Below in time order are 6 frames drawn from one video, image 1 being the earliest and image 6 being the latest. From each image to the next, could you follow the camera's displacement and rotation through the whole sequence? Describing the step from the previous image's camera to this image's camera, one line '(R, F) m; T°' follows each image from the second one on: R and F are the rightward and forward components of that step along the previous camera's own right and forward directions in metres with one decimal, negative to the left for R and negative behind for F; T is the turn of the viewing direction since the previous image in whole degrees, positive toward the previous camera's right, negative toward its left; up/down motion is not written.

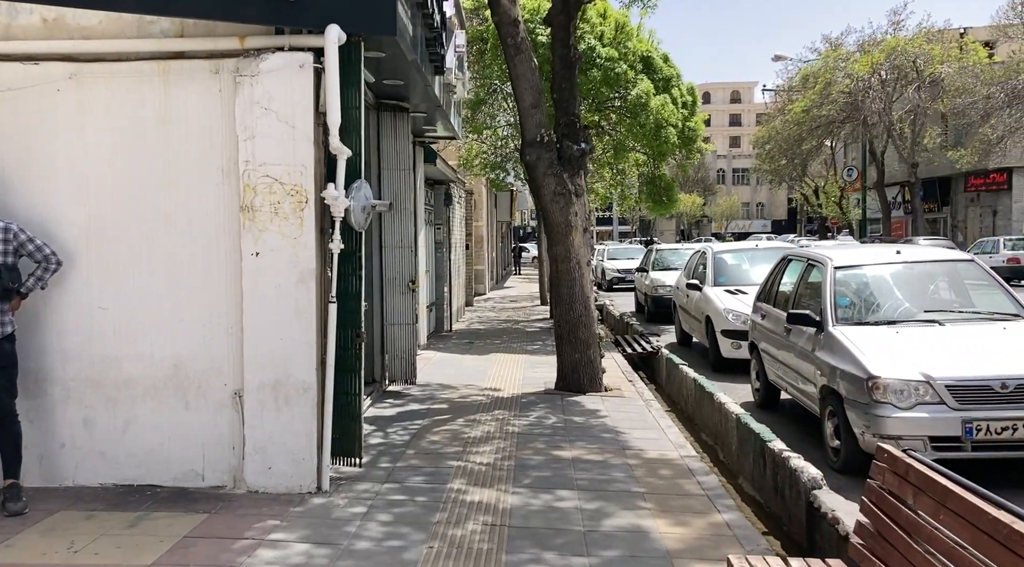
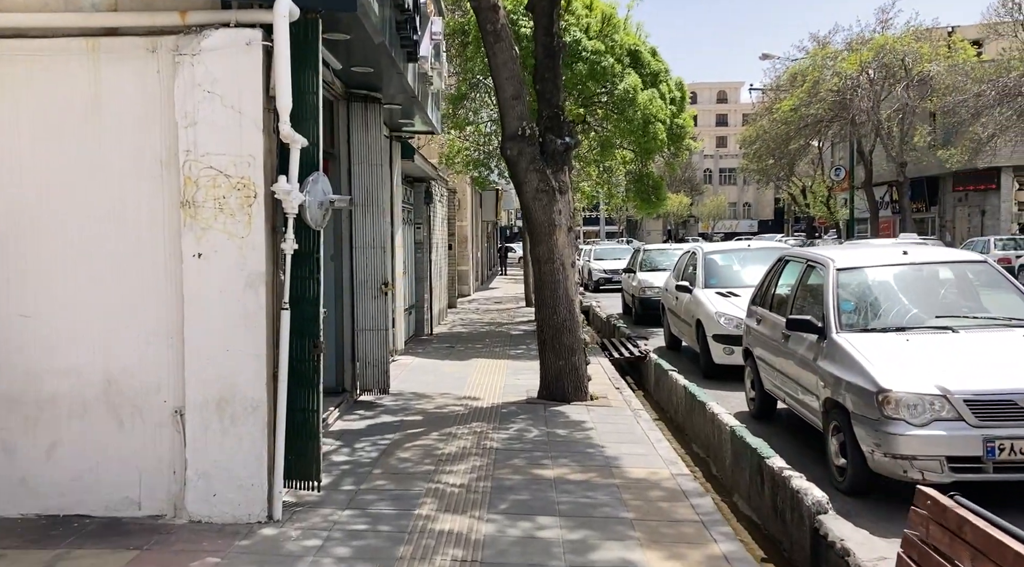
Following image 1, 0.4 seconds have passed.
(+0.1, +0.6) m; +1°
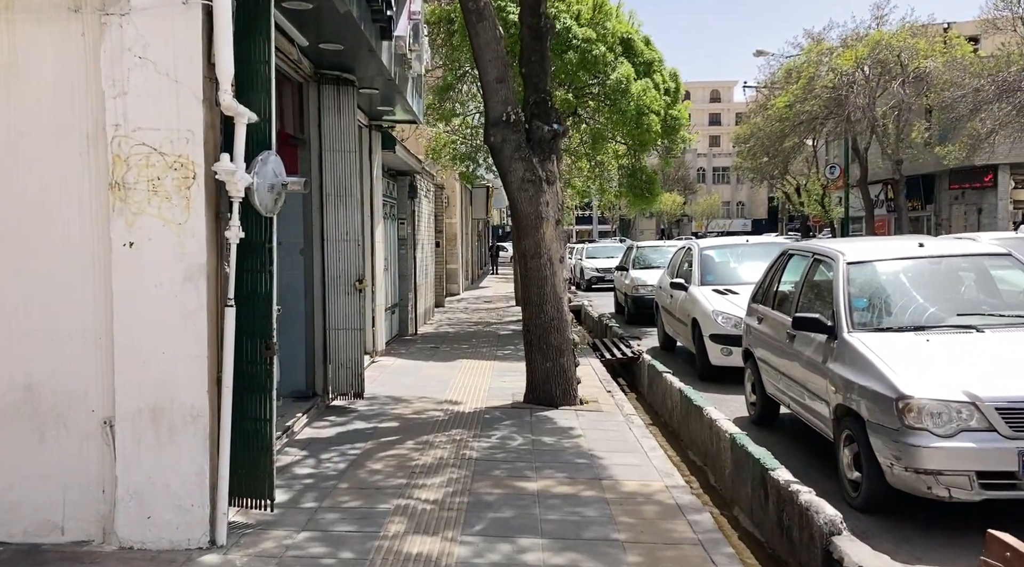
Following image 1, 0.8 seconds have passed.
(+0.1, +0.6) m; 0°
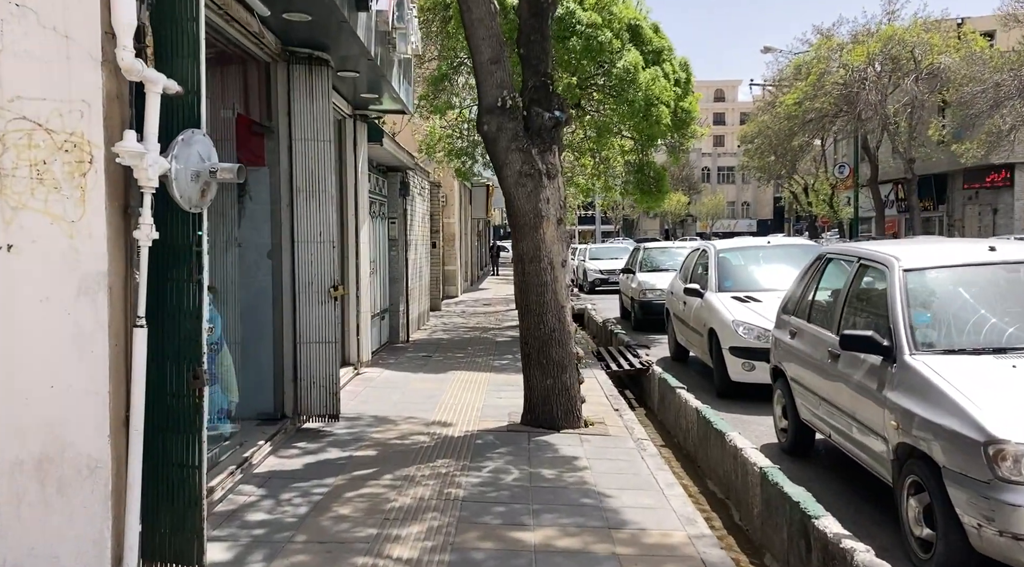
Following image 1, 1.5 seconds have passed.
(+0.1, +1.0) m; 0°
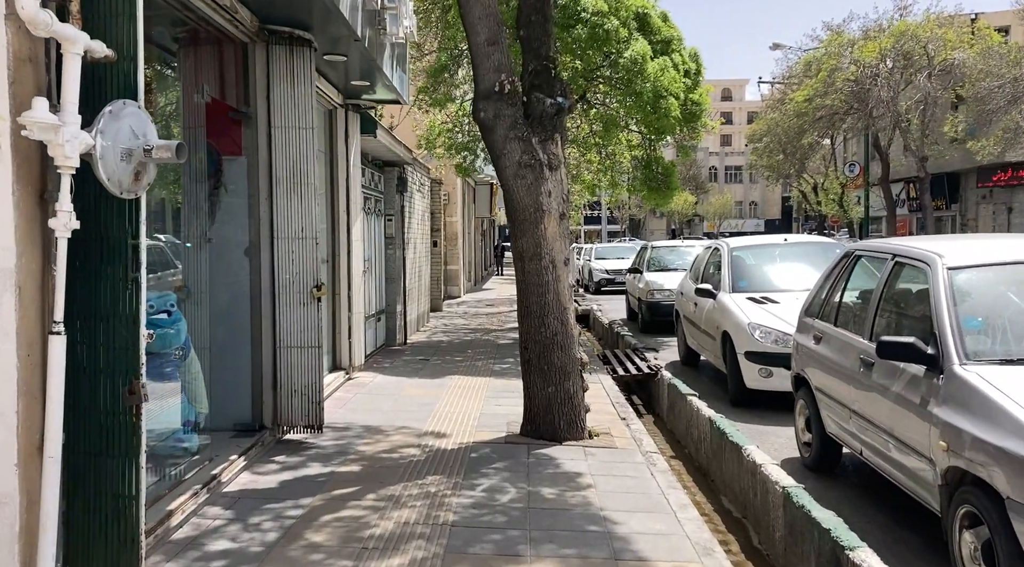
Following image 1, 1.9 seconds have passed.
(+0.1, +0.6) m; 0°
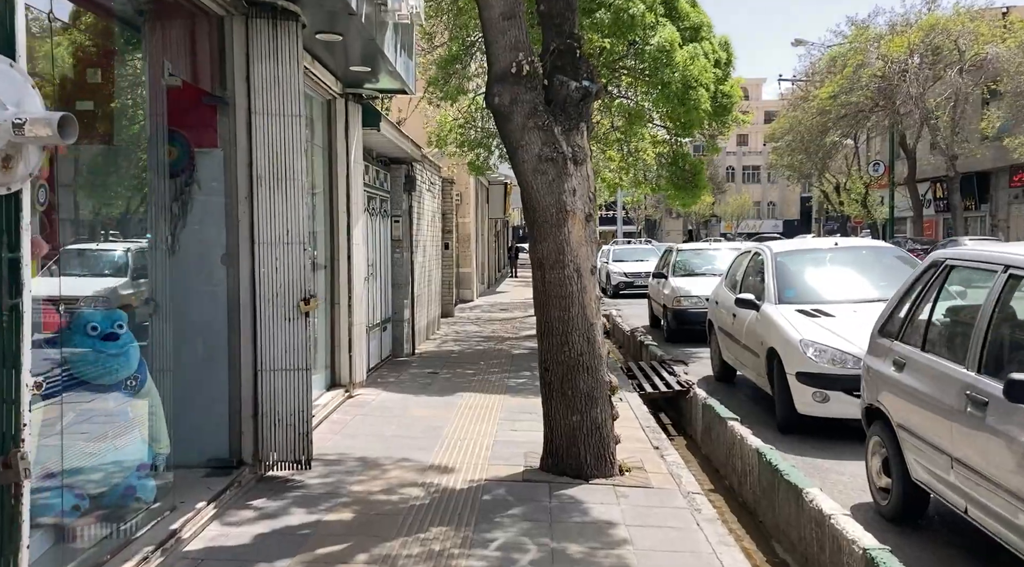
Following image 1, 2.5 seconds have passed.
(0.0, +1.0) m; -1°
